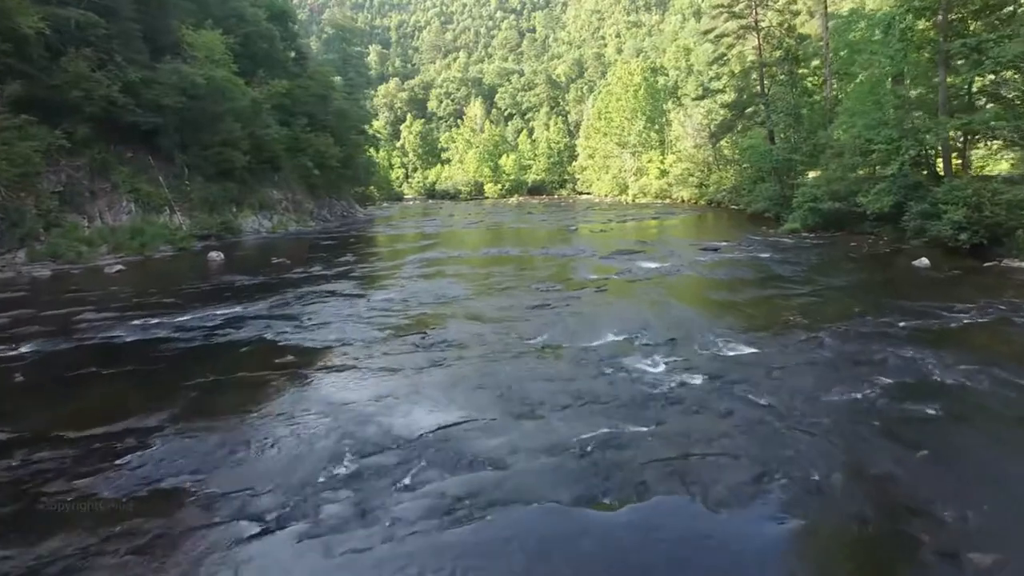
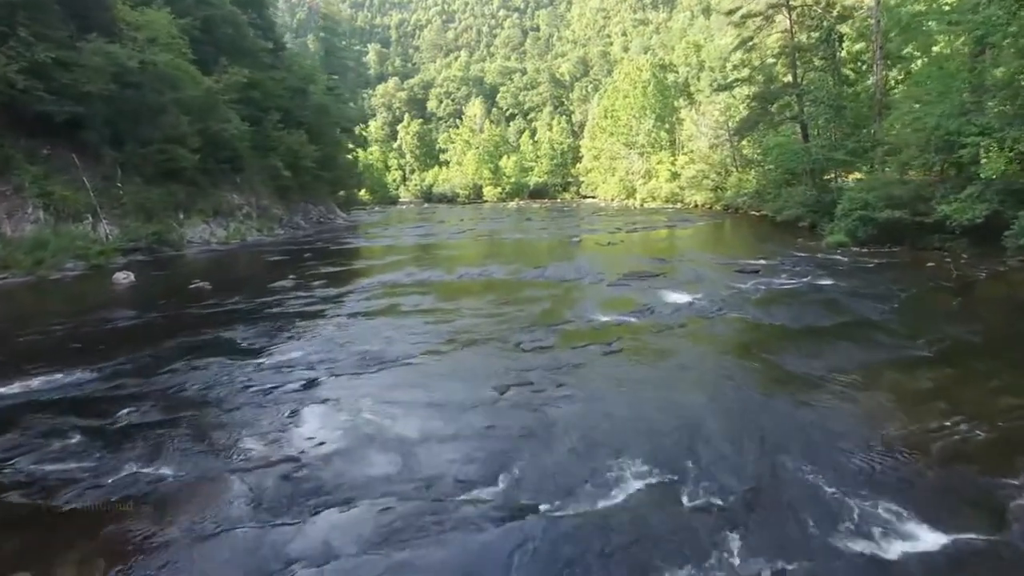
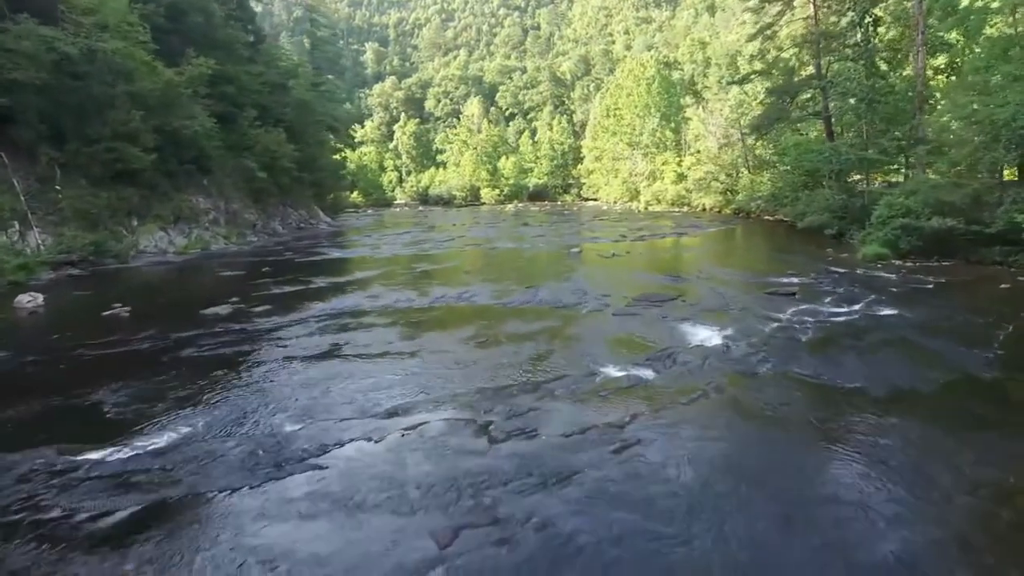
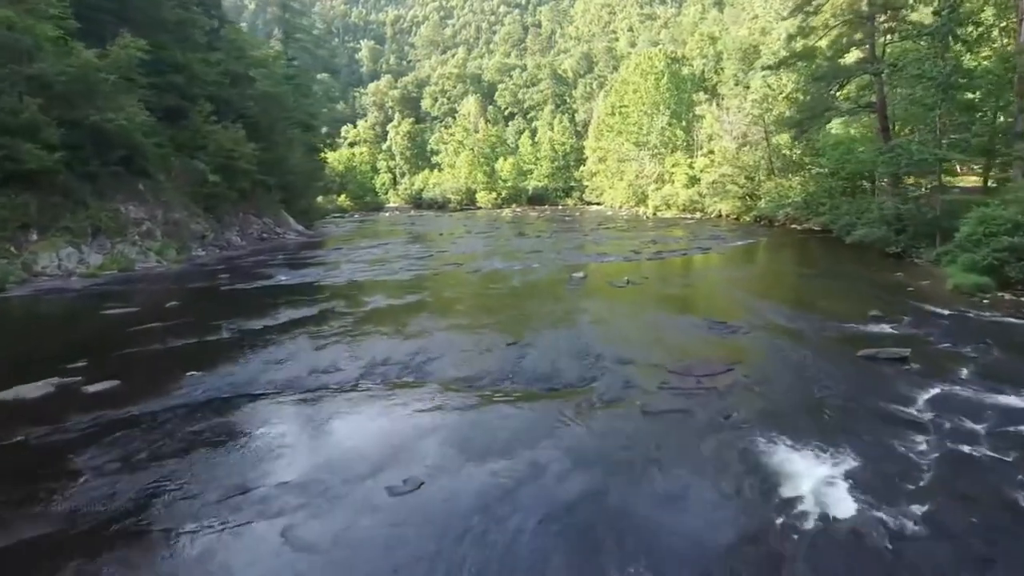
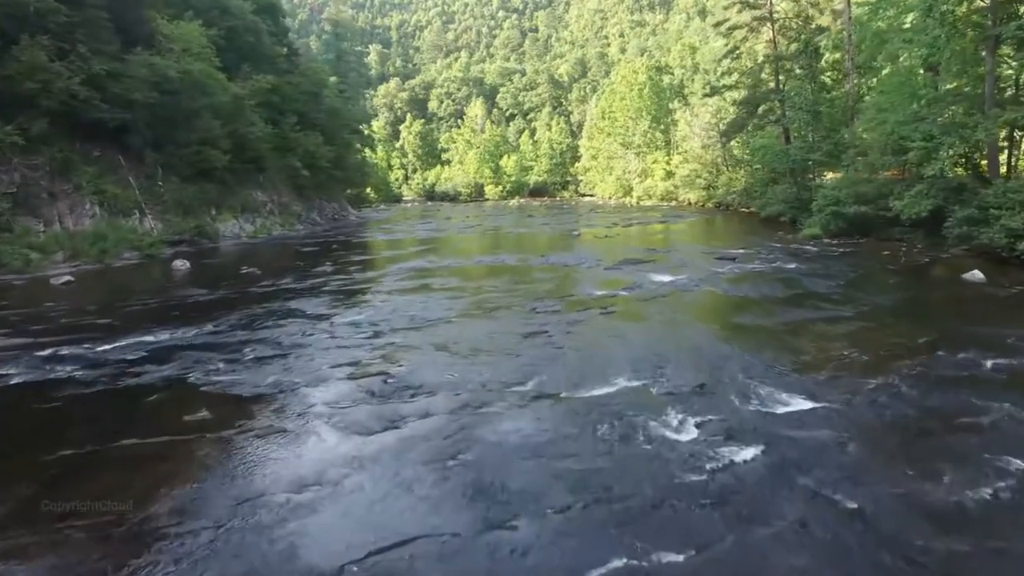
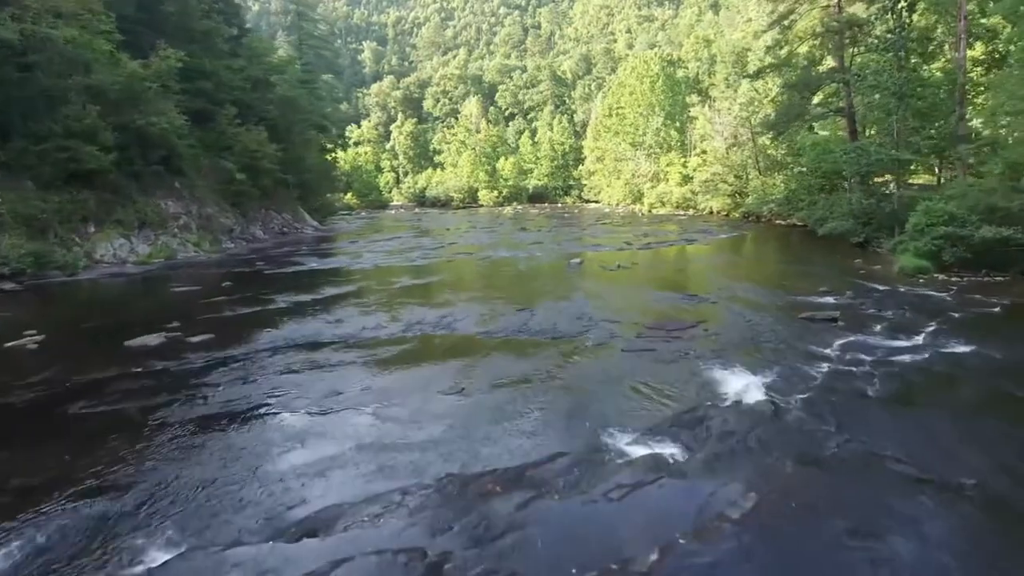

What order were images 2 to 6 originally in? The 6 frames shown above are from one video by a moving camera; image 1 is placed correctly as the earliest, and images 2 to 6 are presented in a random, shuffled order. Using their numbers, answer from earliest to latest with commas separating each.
5, 2, 3, 6, 4
